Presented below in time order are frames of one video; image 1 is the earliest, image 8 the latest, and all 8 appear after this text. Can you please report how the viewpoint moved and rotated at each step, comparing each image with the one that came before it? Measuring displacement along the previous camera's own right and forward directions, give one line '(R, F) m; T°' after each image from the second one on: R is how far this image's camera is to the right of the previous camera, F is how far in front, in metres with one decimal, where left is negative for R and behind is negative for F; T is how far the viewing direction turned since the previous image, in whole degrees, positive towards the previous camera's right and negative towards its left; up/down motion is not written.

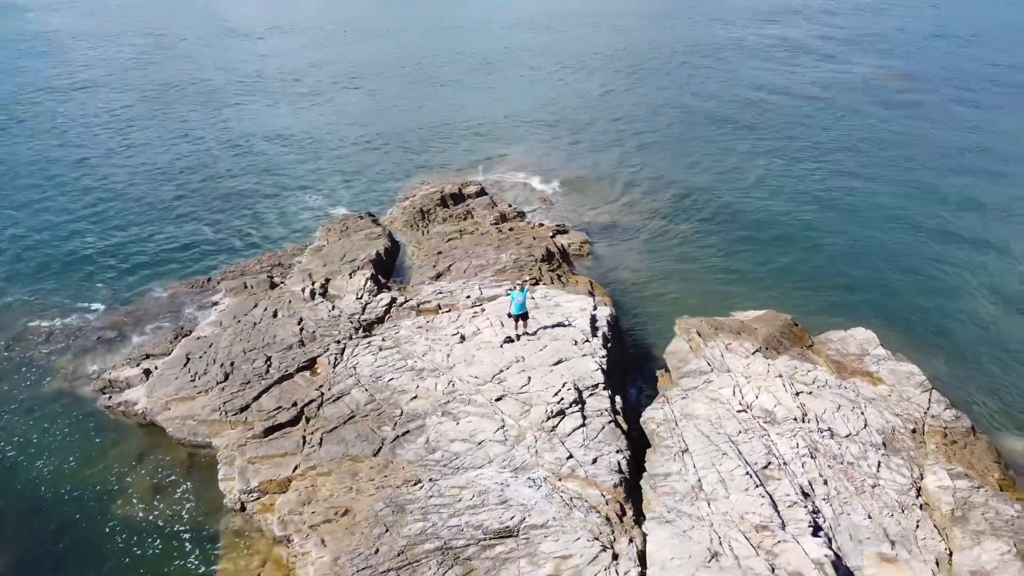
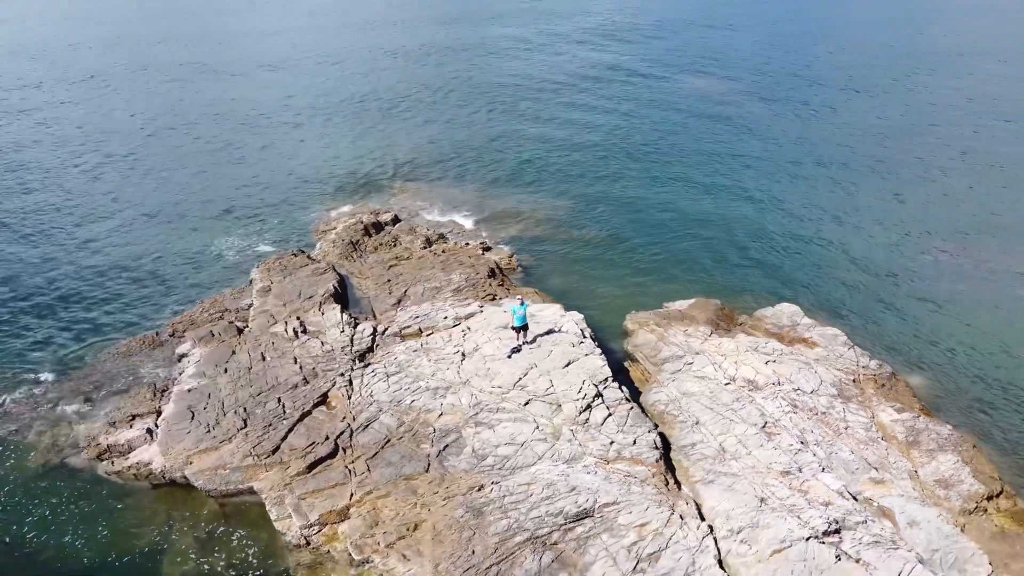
(-3.5, -1.0) m; +13°
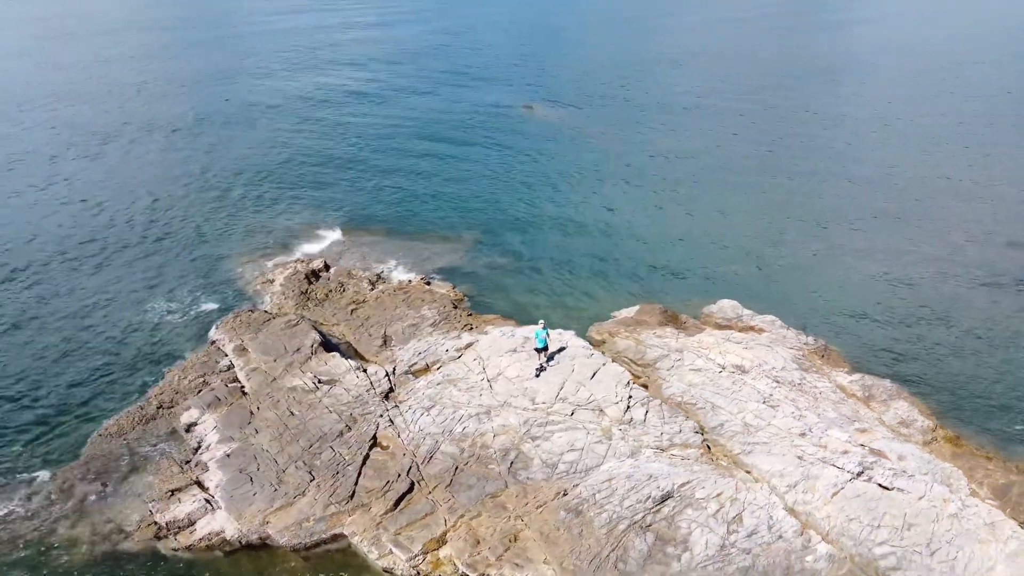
(-4.7, -1.0) m; +15°
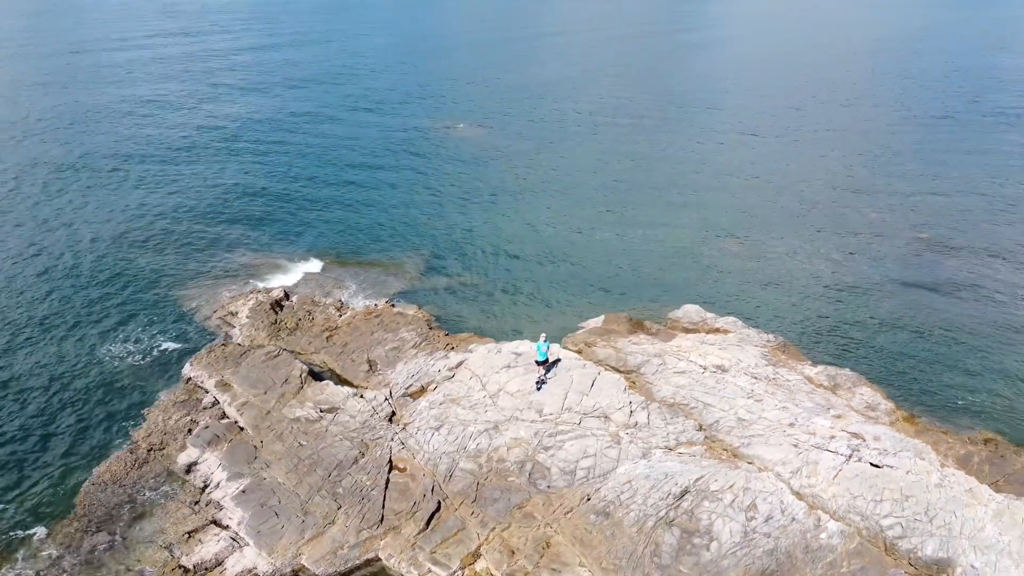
(-2.3, -0.5) m; +8°
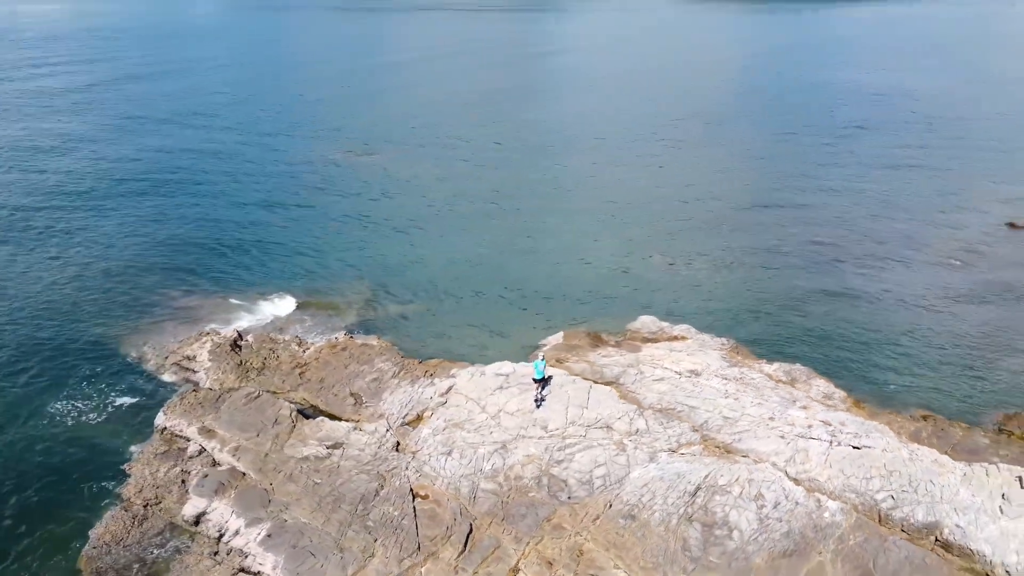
(-2.9, -0.5) m; +9°
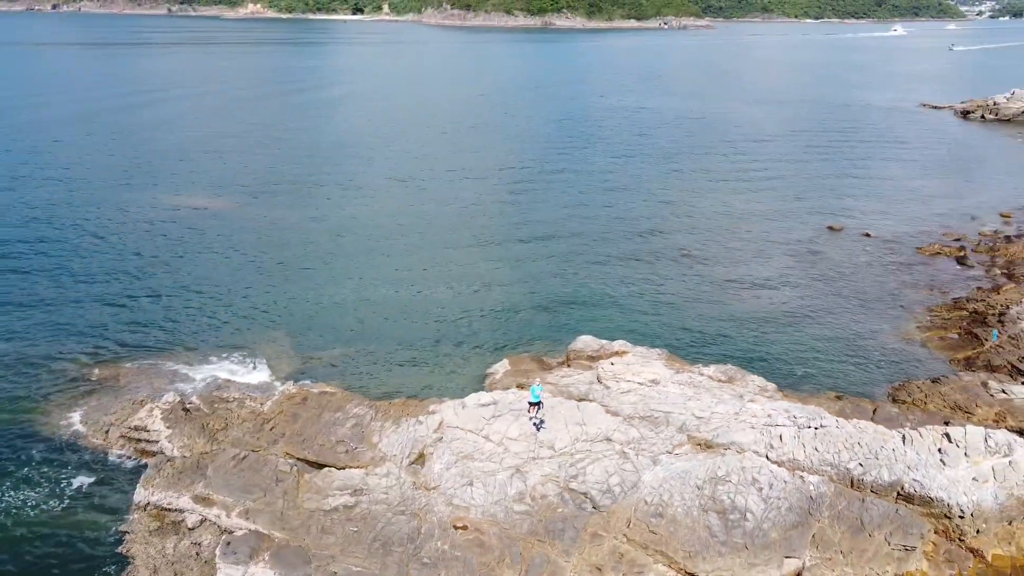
(-4.6, -0.6) m; +14°
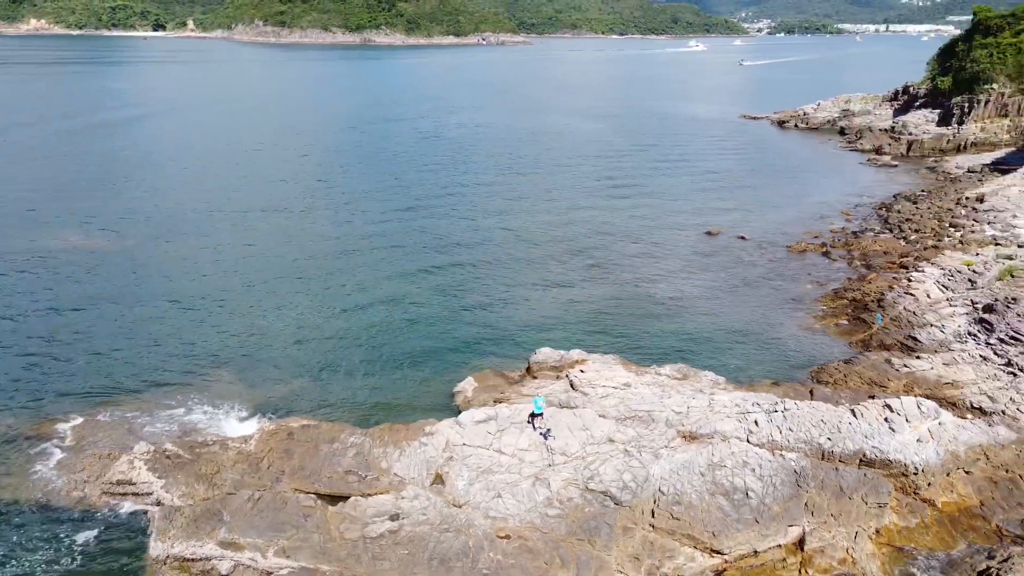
(-4.3, -0.7) m; +12°
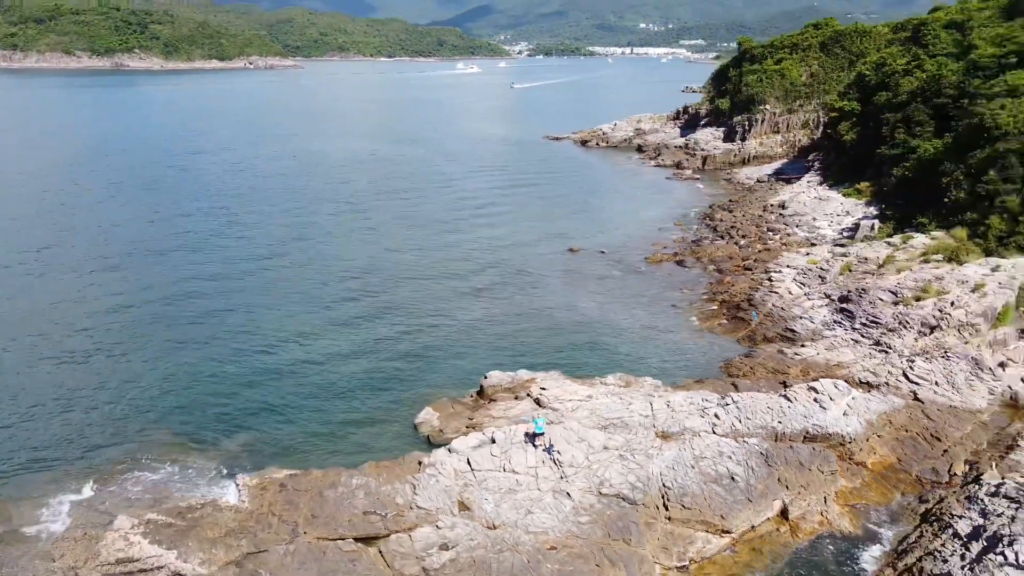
(-5.7, -0.6) m; +15°
